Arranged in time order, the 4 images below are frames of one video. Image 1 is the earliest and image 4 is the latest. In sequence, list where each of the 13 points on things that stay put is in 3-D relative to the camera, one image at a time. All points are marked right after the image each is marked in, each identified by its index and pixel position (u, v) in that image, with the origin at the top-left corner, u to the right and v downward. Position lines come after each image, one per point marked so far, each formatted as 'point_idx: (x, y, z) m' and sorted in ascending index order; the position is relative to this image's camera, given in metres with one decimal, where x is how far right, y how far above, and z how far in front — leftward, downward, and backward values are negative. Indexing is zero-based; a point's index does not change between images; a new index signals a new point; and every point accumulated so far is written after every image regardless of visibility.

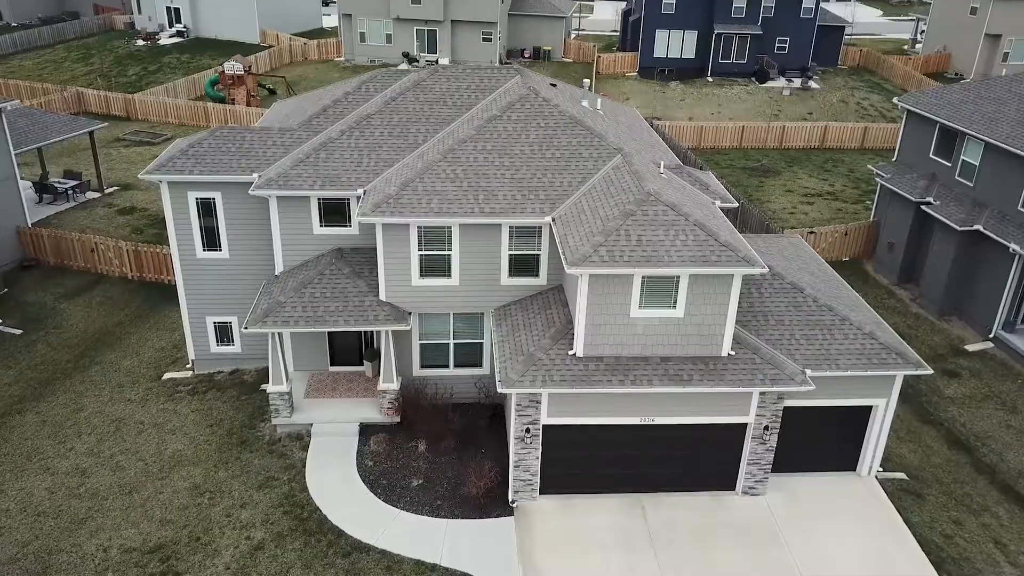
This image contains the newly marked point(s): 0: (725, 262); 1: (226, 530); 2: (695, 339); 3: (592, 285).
0: (+3.8, +0.5, +13.2) m
1: (-5.5, -4.7, +14.2) m
2: (+3.5, -1.0, +14.1) m
3: (+1.5, +0.1, +13.5) m
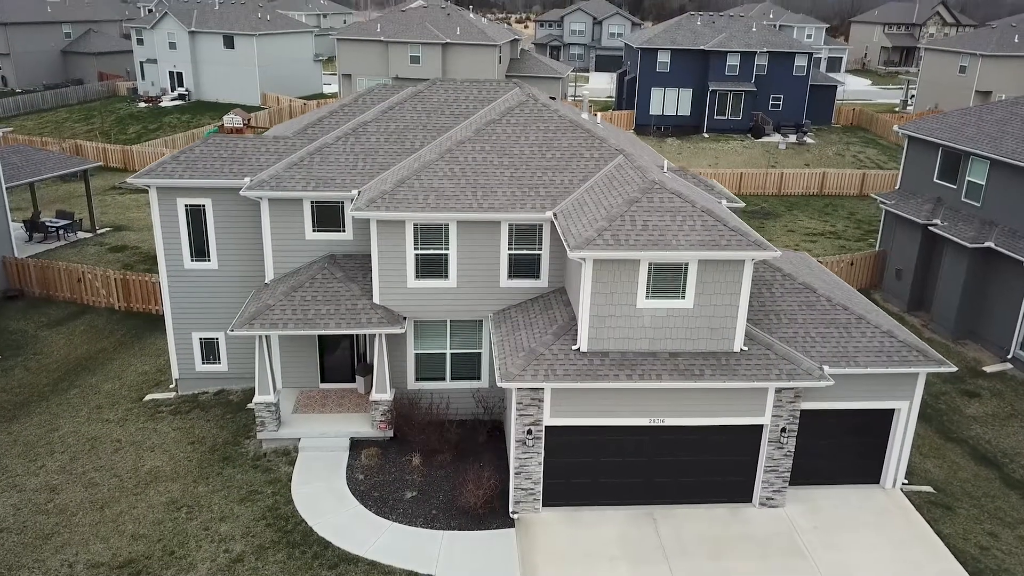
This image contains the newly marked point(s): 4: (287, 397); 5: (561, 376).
0: (+3.8, +0.7, +12.6) m
1: (-5.5, -4.5, +13.1) m
2: (+3.5, -0.8, +13.4) m
3: (+1.5, +0.3, +12.8) m
4: (-5.4, -2.6, +17.5) m
5: (+0.8, -1.5, +12.8) m
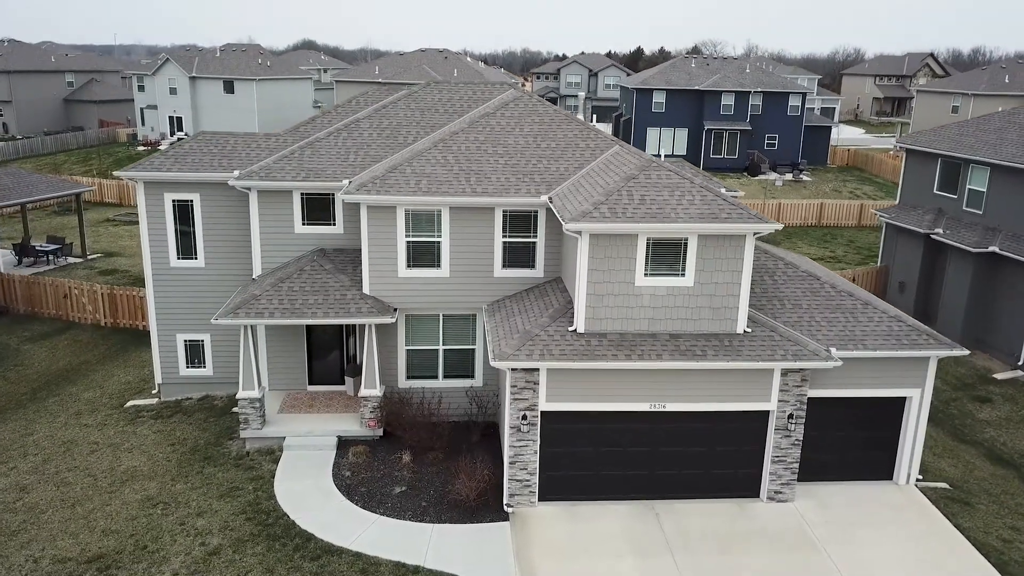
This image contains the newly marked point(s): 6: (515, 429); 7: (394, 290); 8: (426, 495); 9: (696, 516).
0: (+3.7, +1.1, +12.3) m
1: (-5.6, -4.2, +12.3) m
2: (+3.4, -0.4, +12.9) m
3: (+1.4, +0.7, +12.4) m
4: (-5.5, -2.5, +16.8) m
5: (+0.7, -1.1, +12.3) m
6: (+0.1, -2.5, +12.7) m
7: (-2.4, 0.0, +15.1) m
8: (-1.6, -3.8, +13.3) m
9: (+3.3, -4.1, +13.1) m
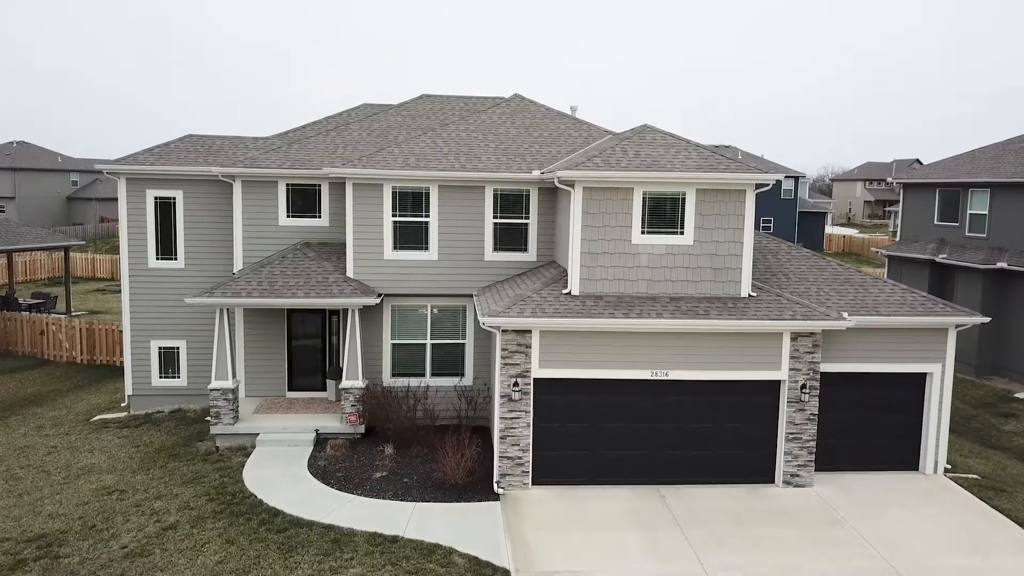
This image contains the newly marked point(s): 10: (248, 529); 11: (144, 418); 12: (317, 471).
0: (+3.6, +1.9, +11.8) m
1: (-5.7, -3.5, +11.0) m
2: (+3.3, +0.2, +12.2) m
3: (+1.2, +1.4, +11.9) m
4: (-5.6, -2.5, +15.7) m
5: (+0.6, -0.4, +11.5) m
6: (-0.1, -1.8, +11.8) m
7: (-2.6, +0.3, +14.5) m
8: (-1.7, -3.2, +12.1) m
9: (+3.1, -3.4, +11.9) m
10: (-3.8, -3.4, +10.4) m
11: (-8.2, -2.9, +16.4) m
12: (-3.4, -3.2, +12.6) m
